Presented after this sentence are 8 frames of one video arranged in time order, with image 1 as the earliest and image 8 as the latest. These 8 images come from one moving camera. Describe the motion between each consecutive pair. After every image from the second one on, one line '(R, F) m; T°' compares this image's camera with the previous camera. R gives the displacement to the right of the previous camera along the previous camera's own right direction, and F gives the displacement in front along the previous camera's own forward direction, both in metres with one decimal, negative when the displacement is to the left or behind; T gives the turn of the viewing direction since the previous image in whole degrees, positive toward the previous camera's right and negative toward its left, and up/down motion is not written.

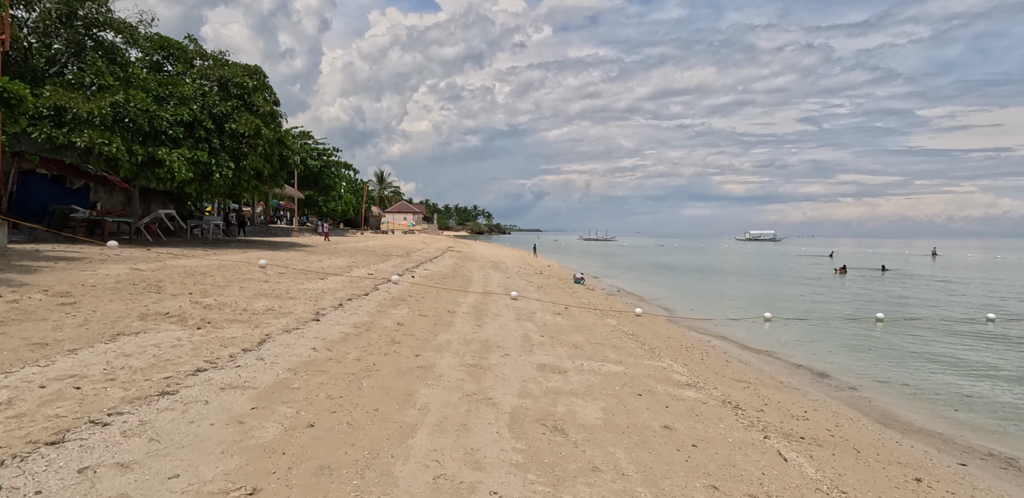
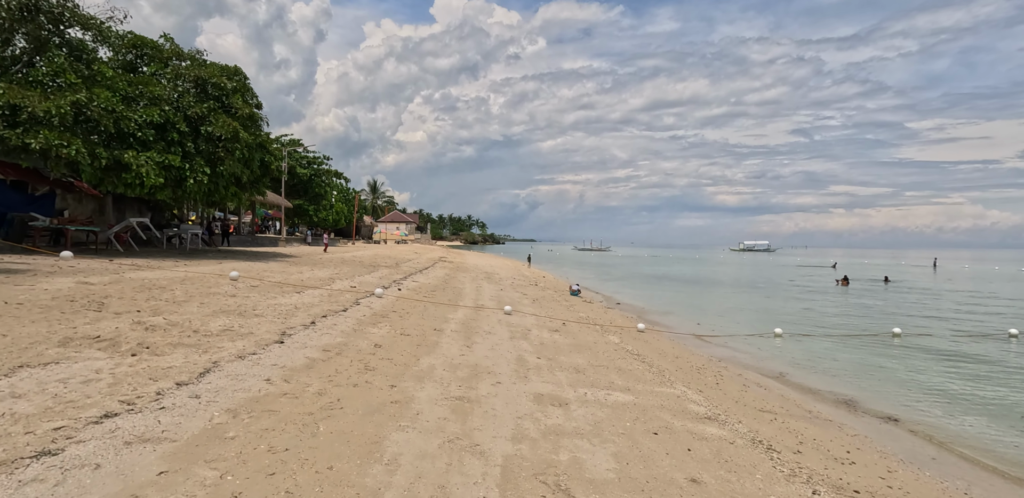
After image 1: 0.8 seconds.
(0.0, +1.2) m; +1°
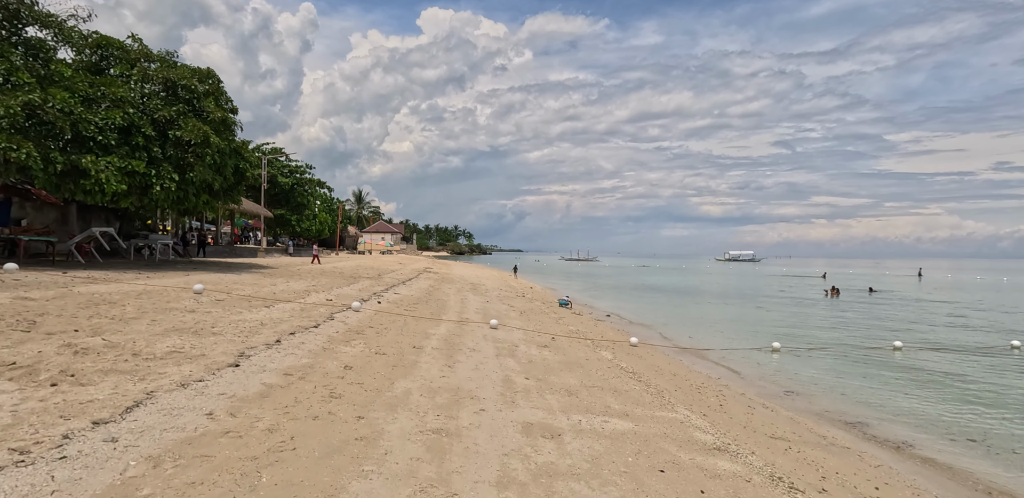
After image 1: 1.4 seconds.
(0.0, +0.9) m; +1°
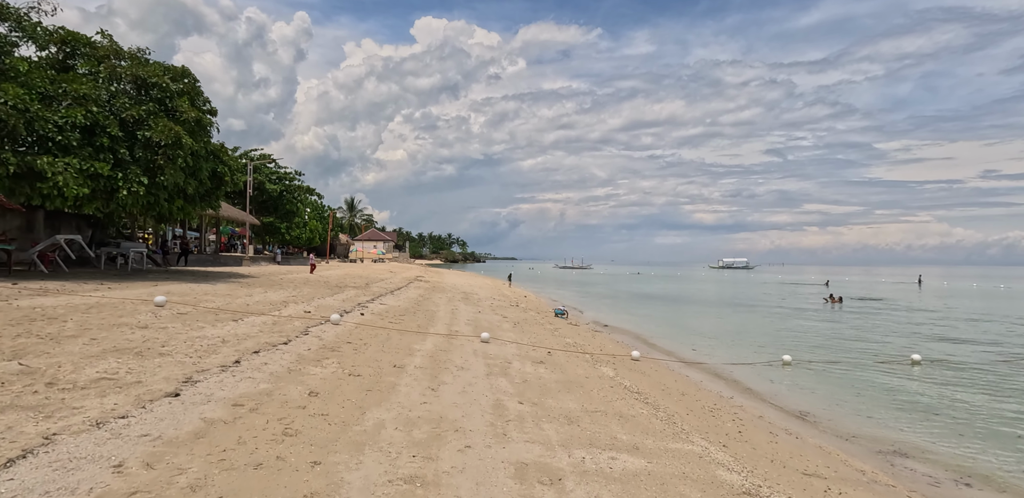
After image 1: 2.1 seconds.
(0.0, +1.1) m; +1°
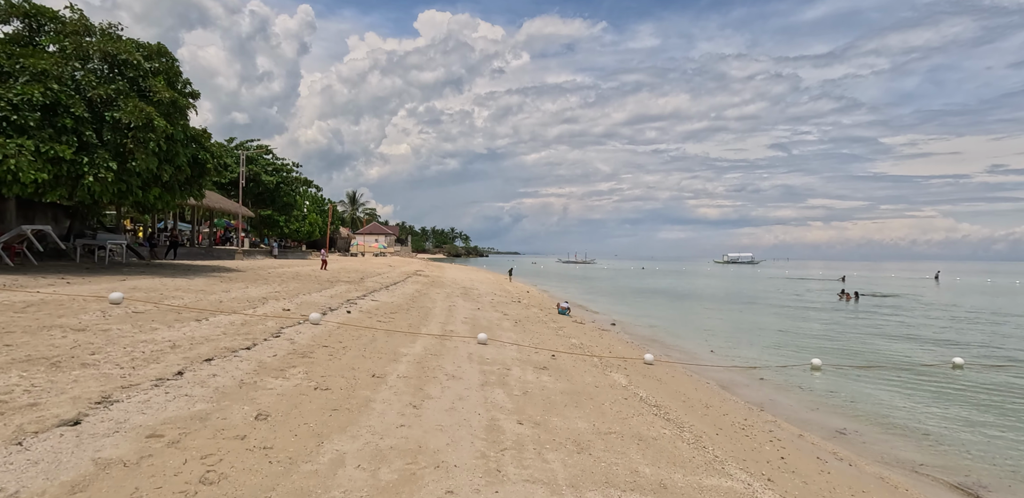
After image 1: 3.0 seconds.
(+0.1, +1.4) m; 0°
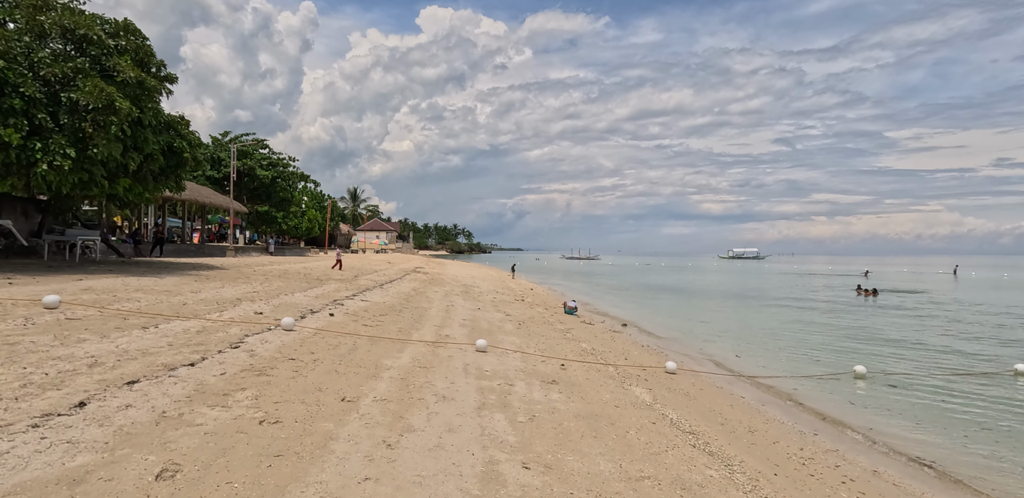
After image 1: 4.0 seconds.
(0.0, +1.6) m; 0°
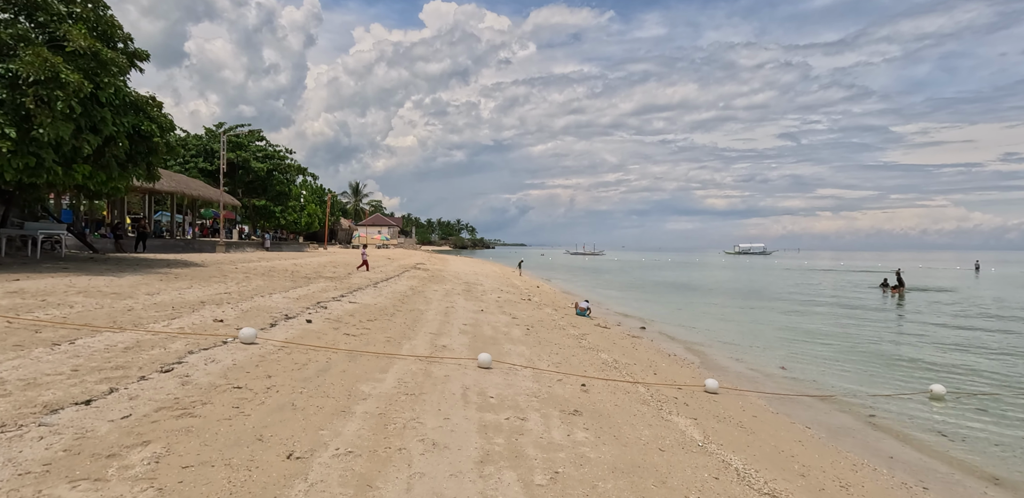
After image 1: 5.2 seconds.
(-0.1, +2.0) m; 0°
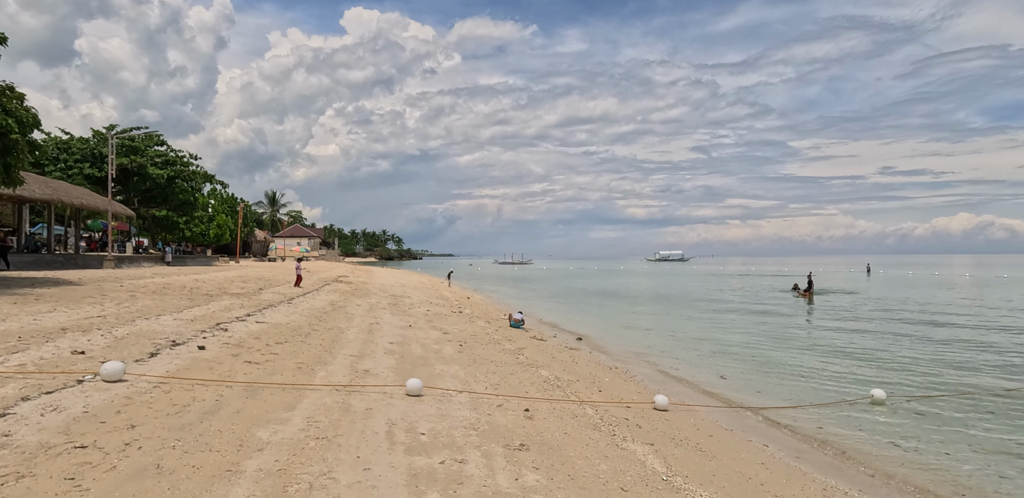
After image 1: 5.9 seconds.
(-0.1, +1.1) m; +7°
